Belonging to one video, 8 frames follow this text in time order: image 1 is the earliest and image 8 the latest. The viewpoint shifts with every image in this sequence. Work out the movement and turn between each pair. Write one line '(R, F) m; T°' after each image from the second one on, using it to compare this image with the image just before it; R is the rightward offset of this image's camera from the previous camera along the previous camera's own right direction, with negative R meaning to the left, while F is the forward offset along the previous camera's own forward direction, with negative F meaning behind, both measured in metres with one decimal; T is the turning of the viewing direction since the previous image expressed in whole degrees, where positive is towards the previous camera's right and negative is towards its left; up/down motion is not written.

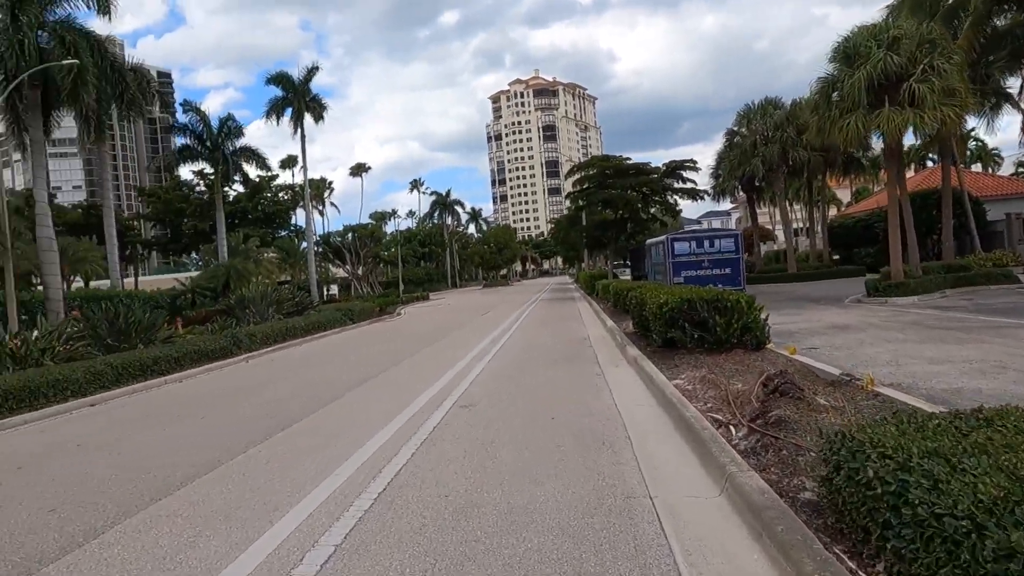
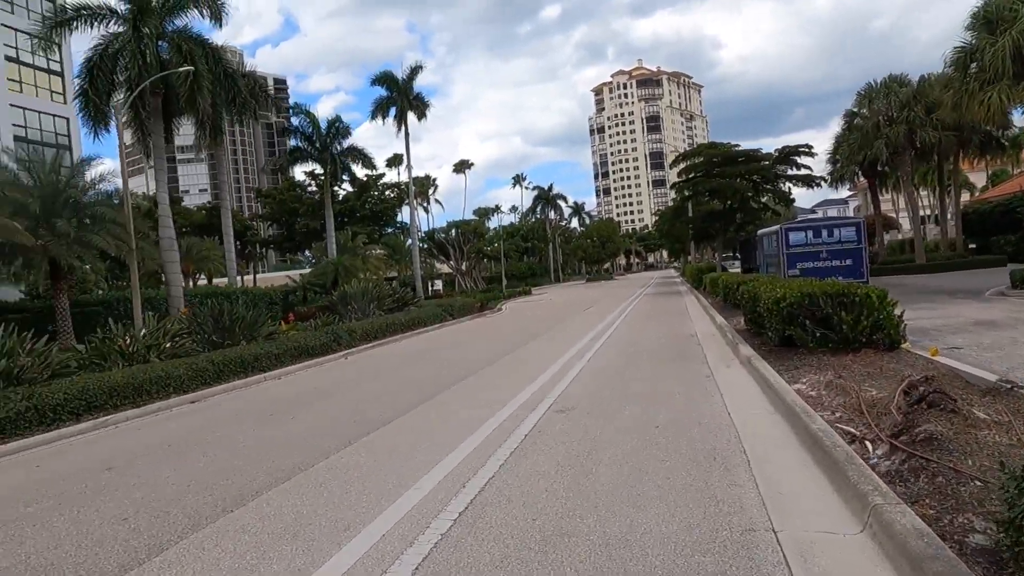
(0.0, +0.6) m; -8°
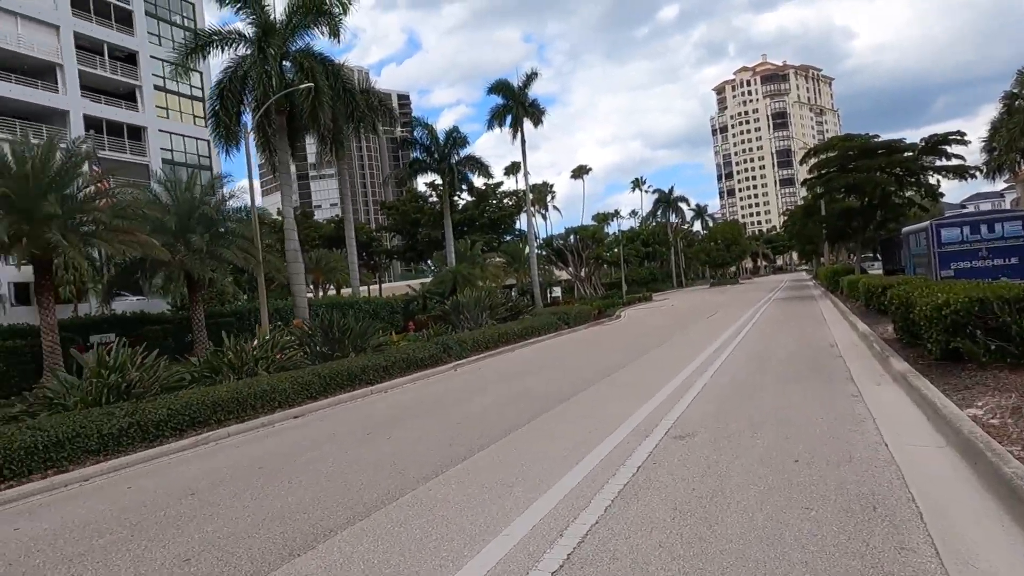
(+0.1, +0.7) m; -9°
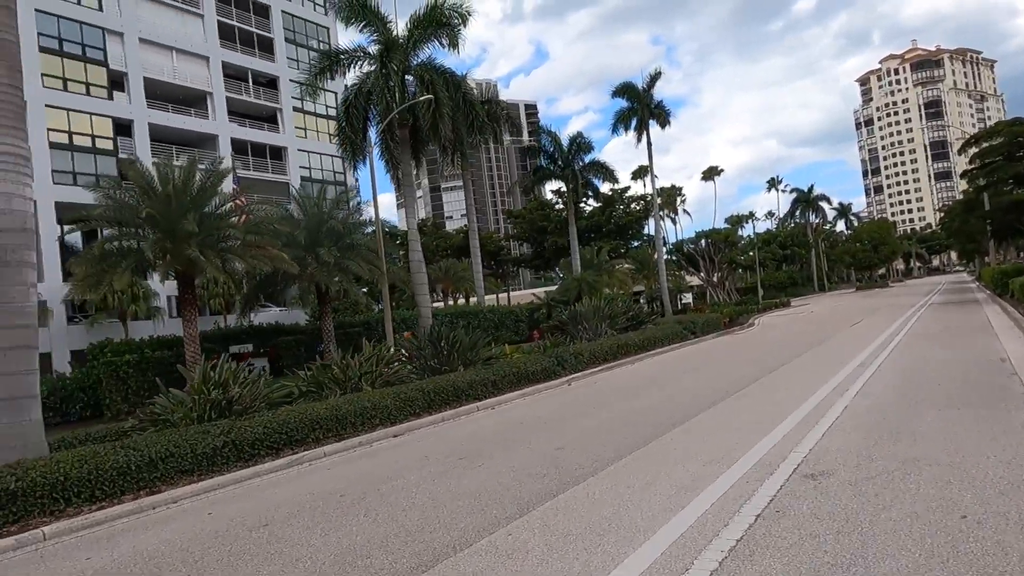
(+0.2, +0.7) m; -10°
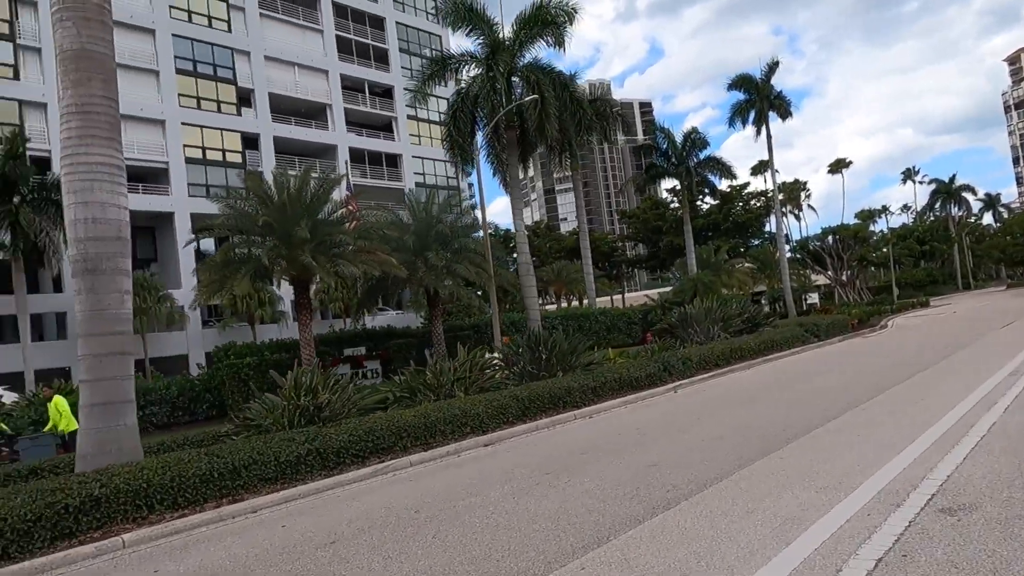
(+0.2, +0.5) m; -9°
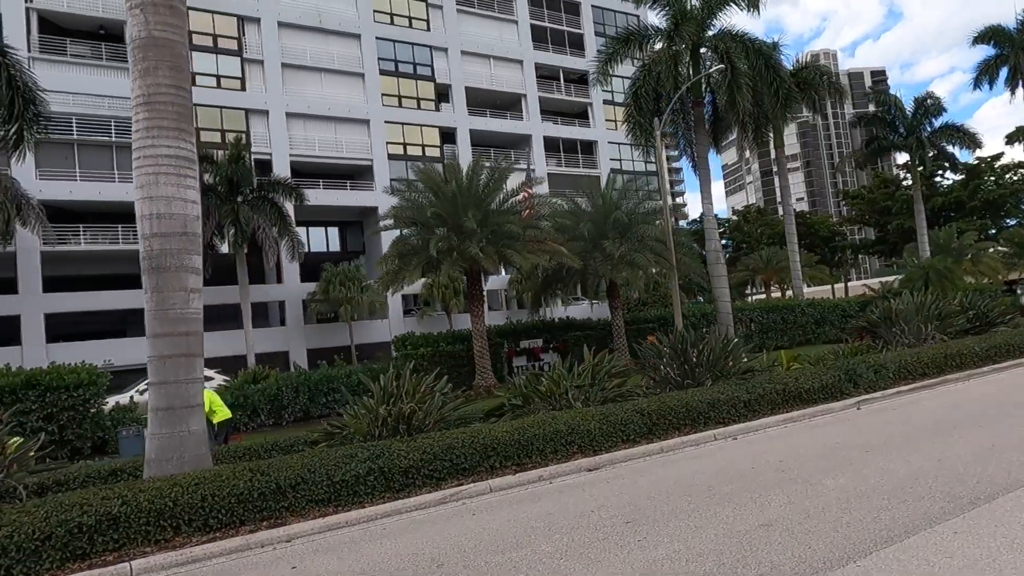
(+1.0, +1.4) m; -16°
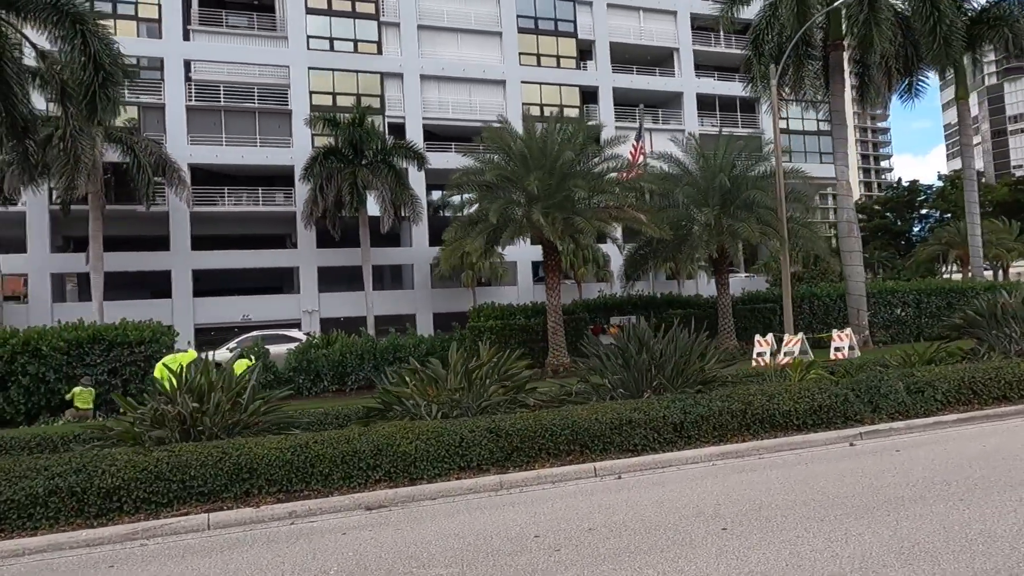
(+3.0, +2.2) m; -14°
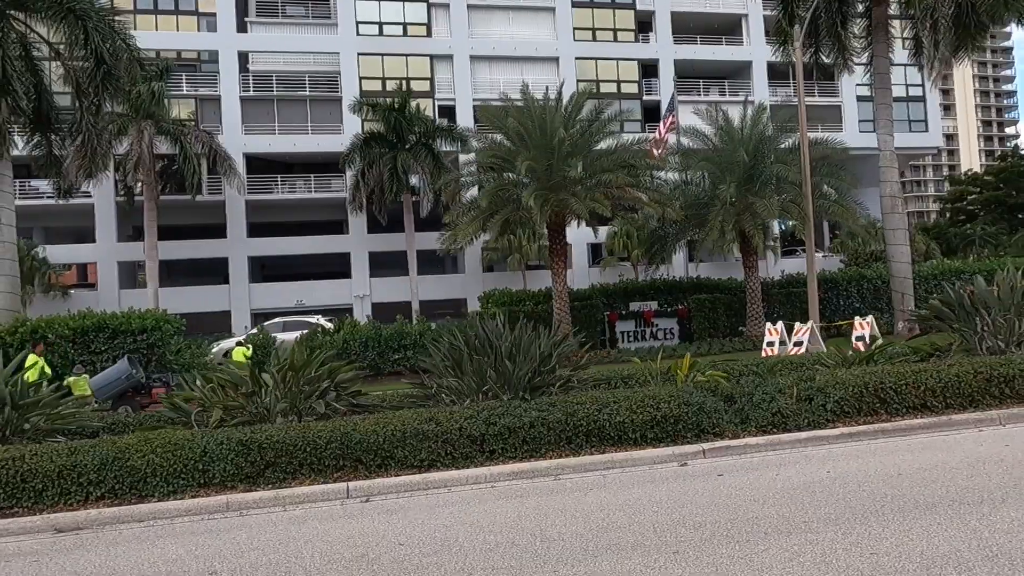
(+2.6, +1.0) m; -8°
